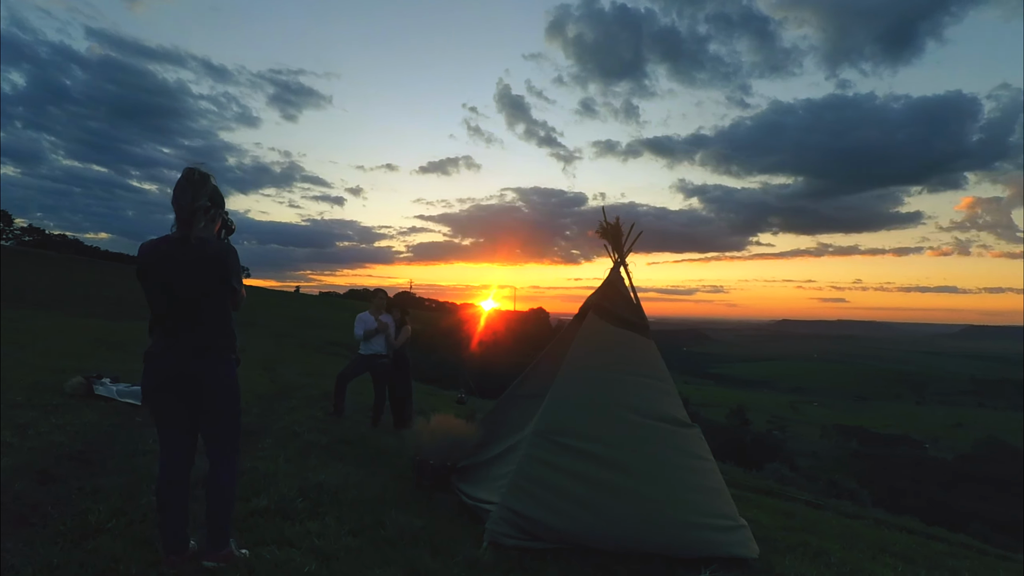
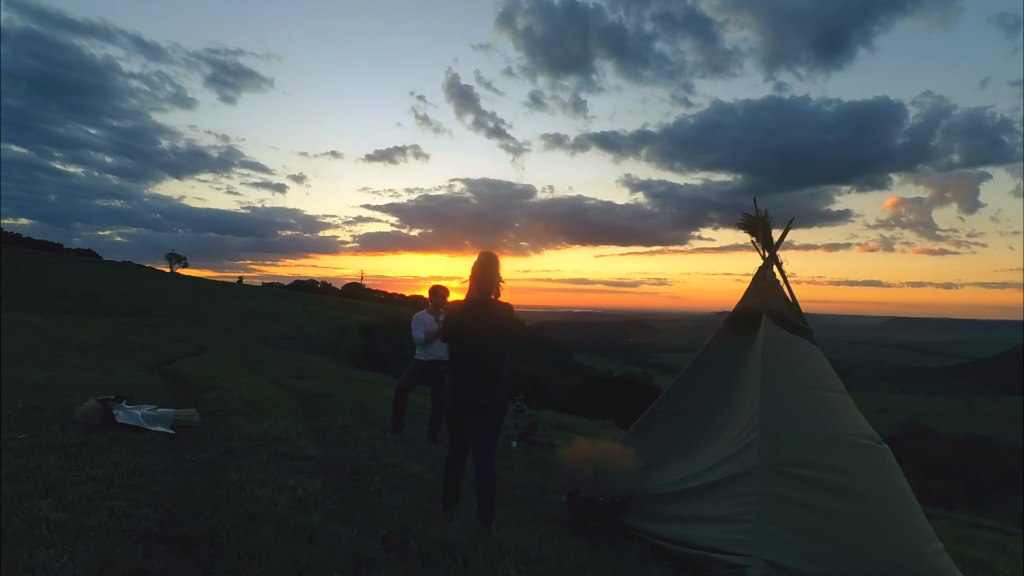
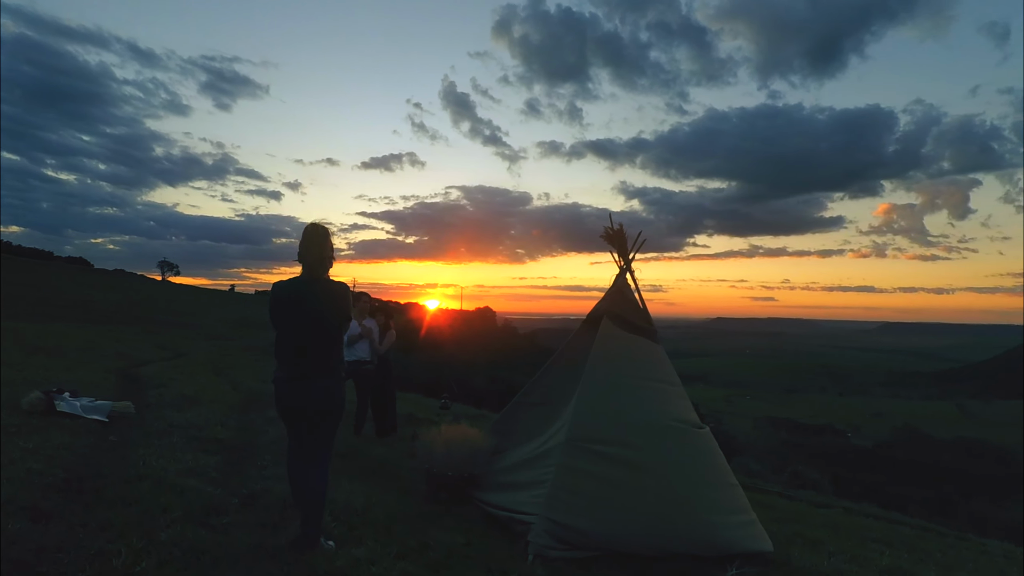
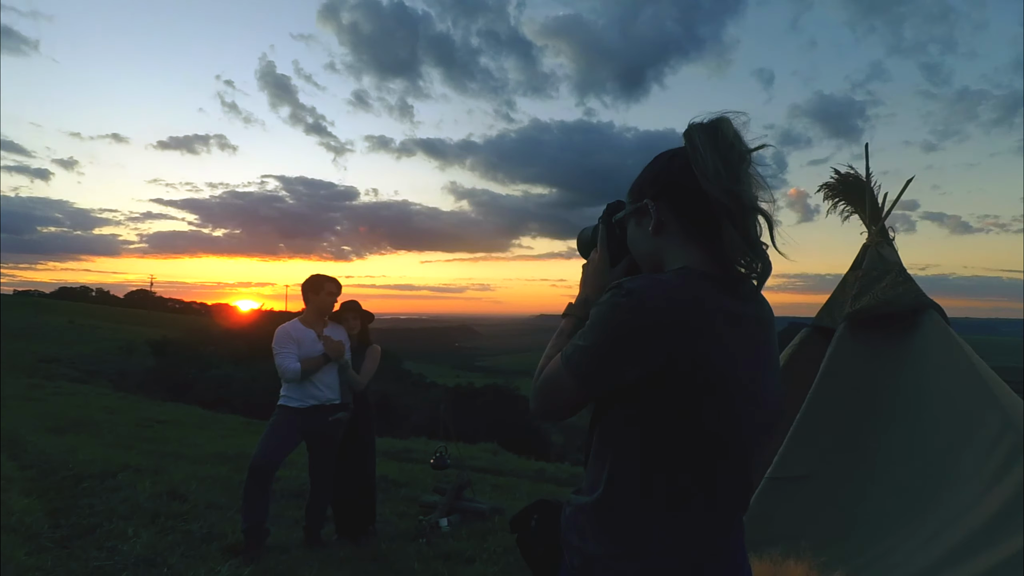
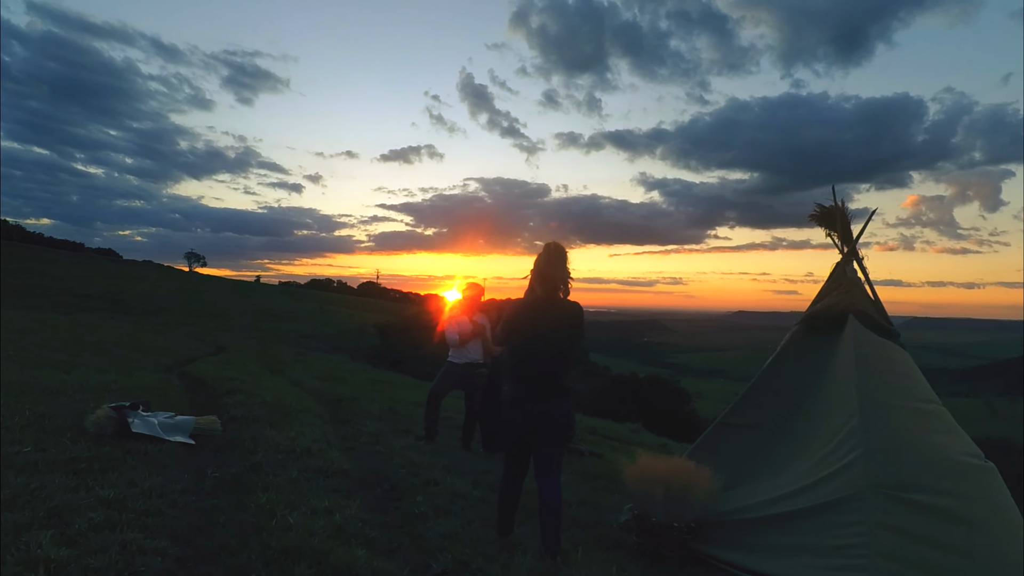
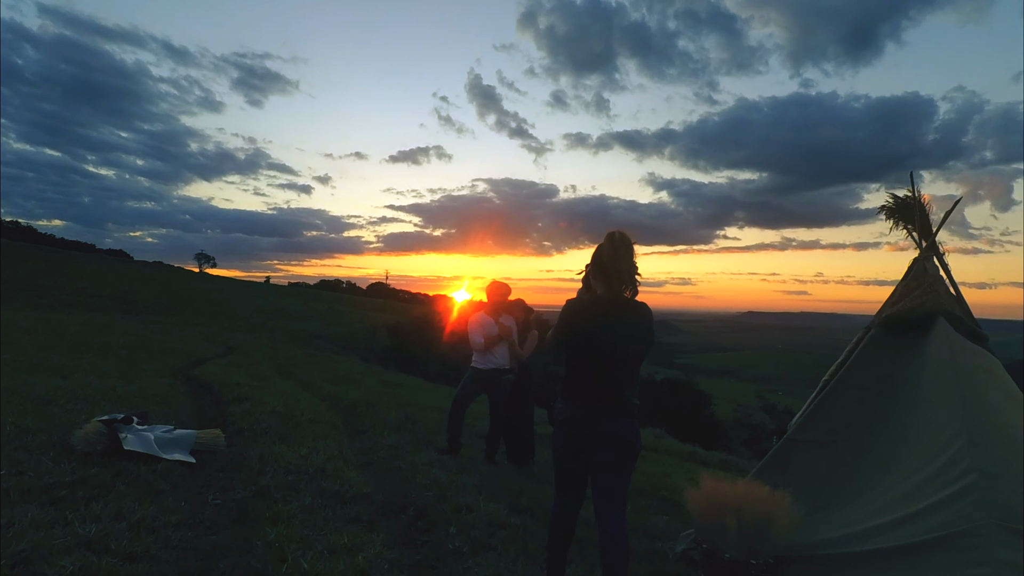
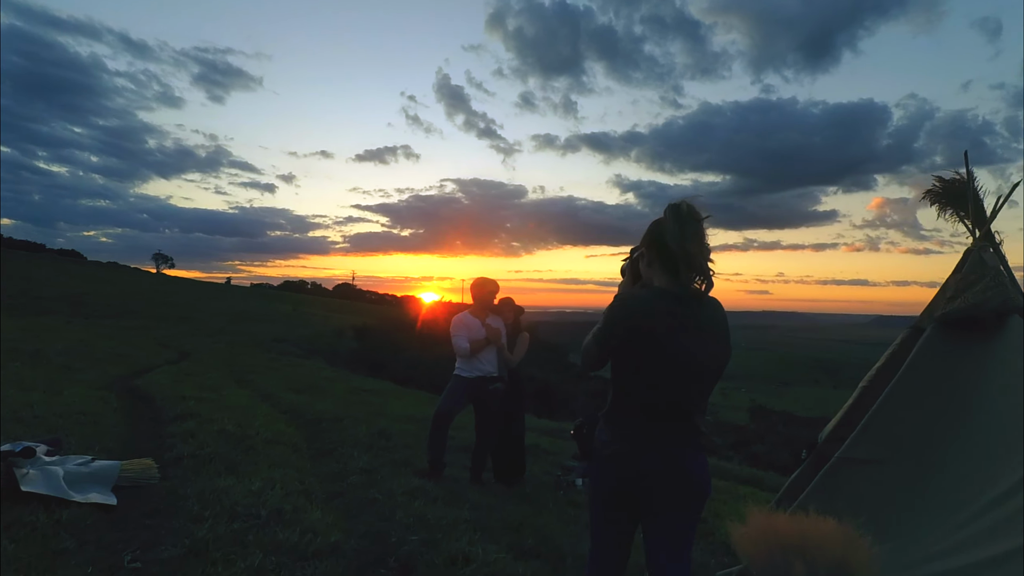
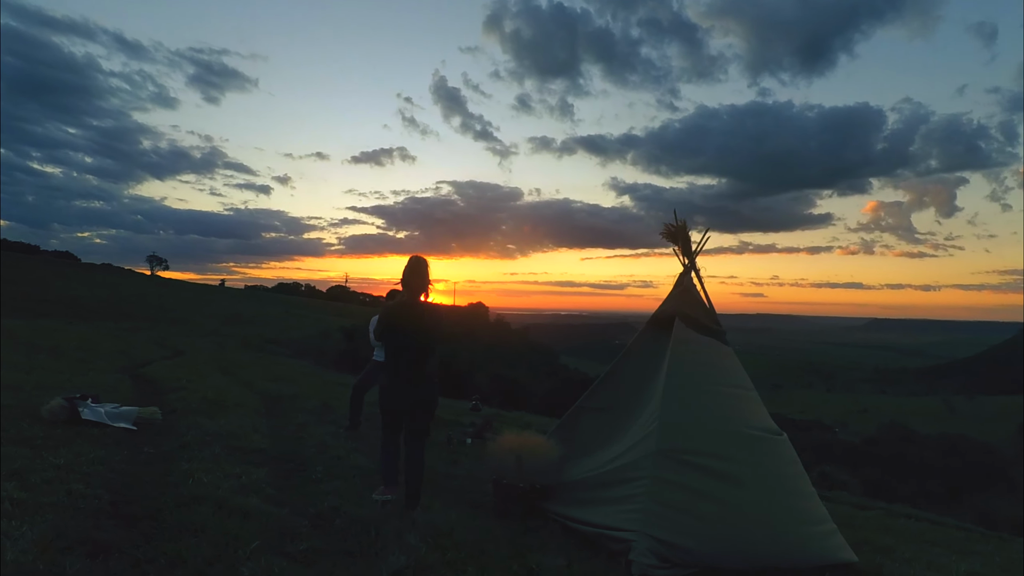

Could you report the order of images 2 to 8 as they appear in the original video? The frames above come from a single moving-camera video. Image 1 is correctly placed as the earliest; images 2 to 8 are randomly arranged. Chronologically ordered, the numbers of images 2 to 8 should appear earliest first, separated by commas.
3, 8, 2, 5, 6, 7, 4
